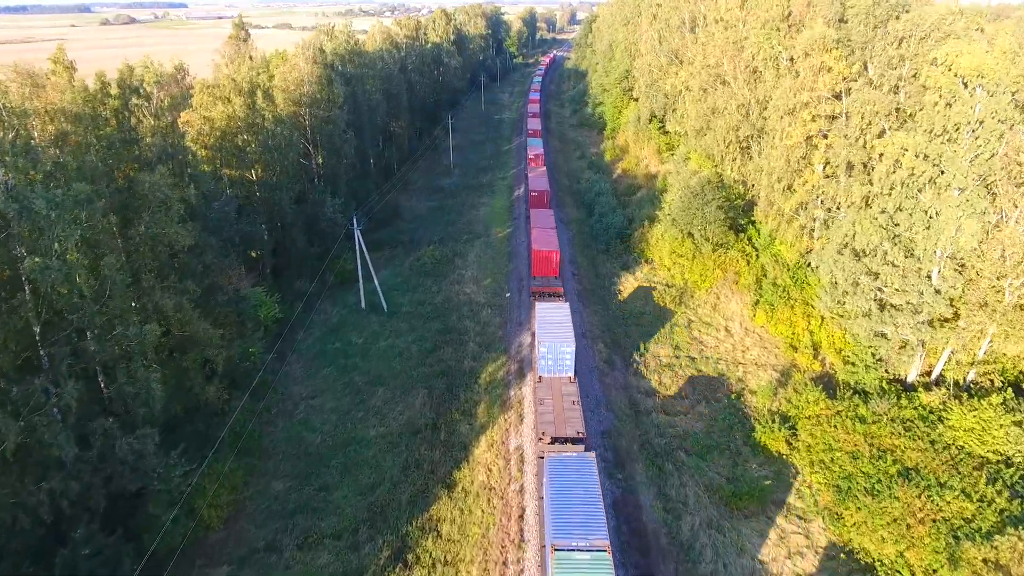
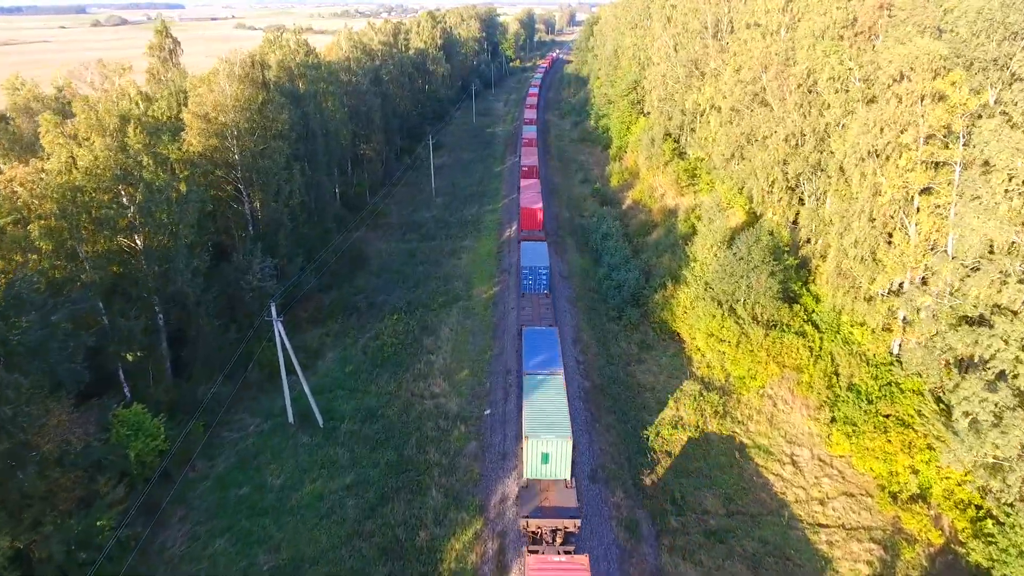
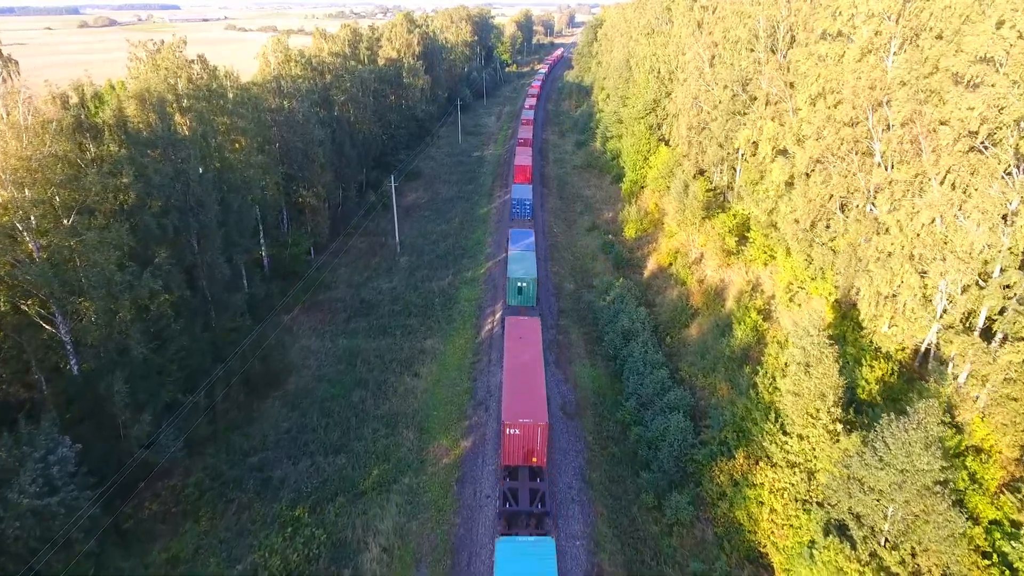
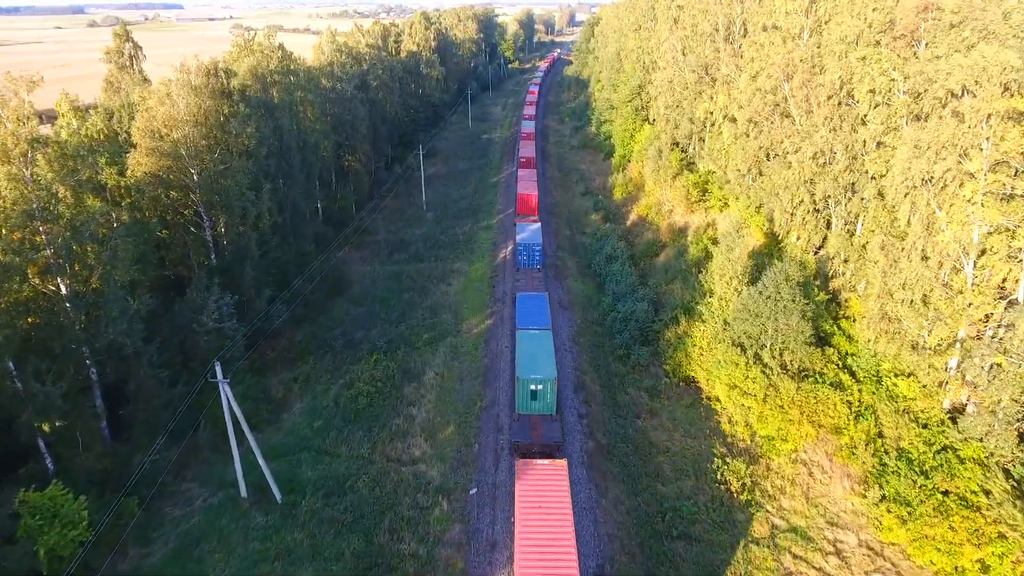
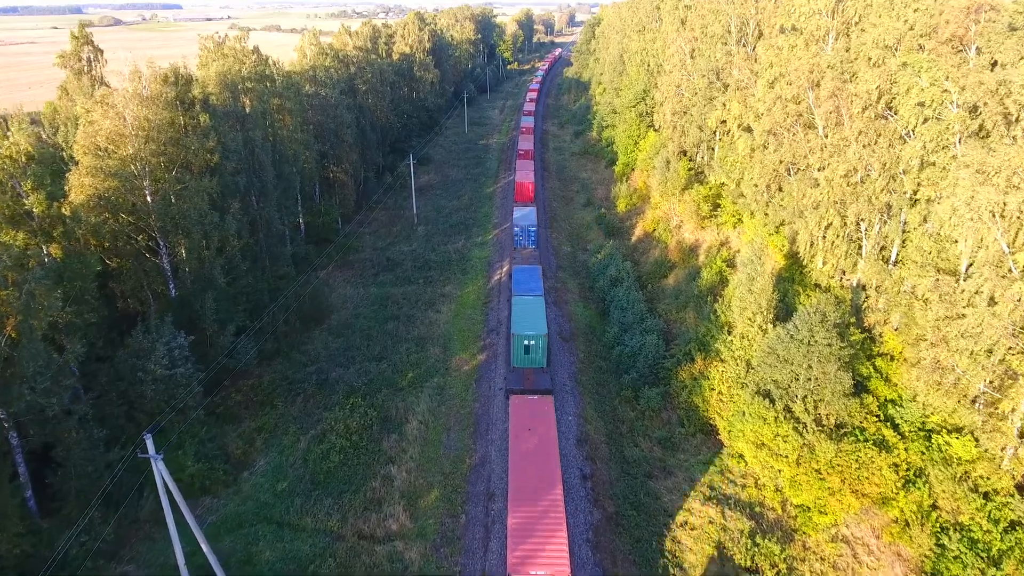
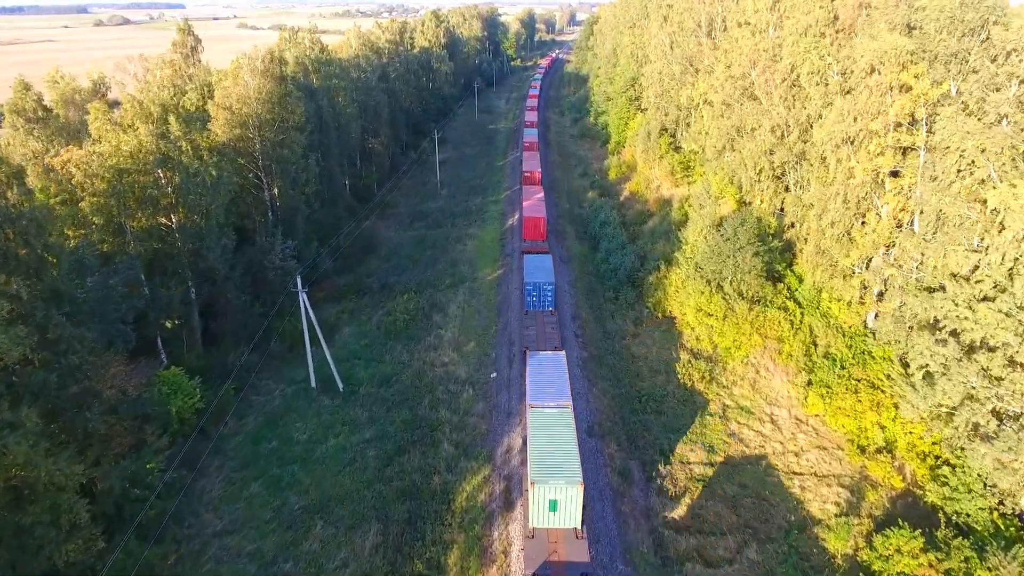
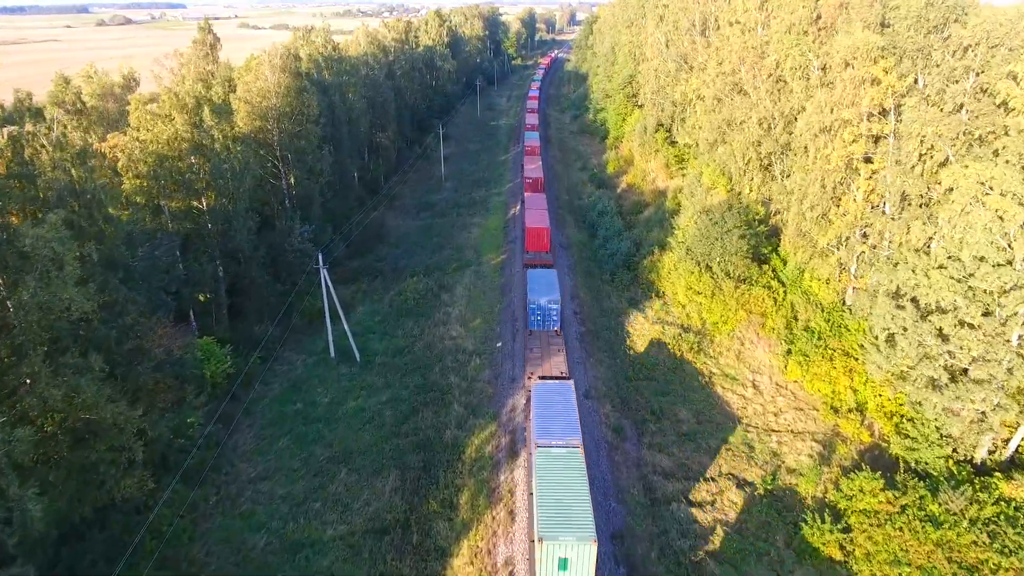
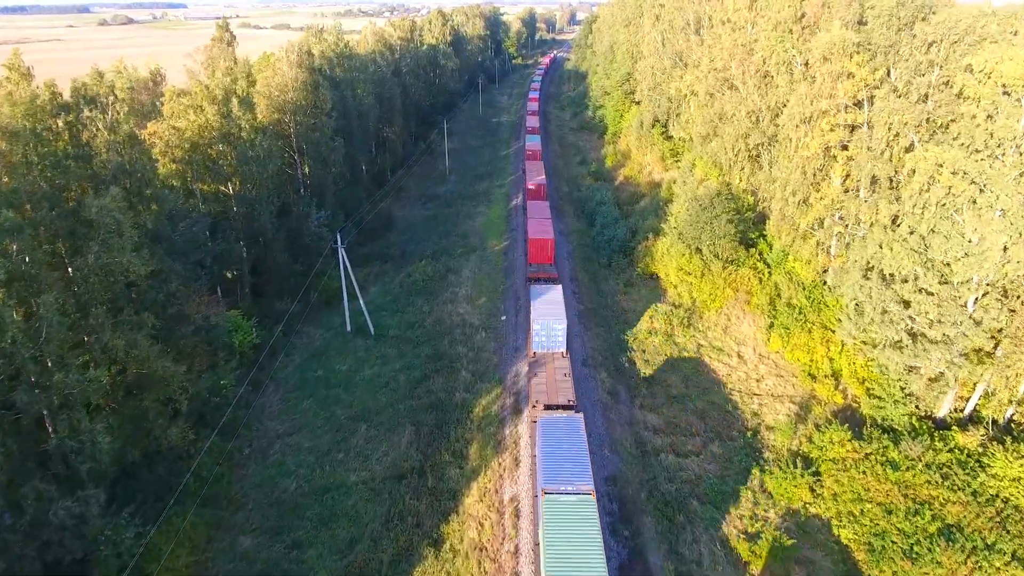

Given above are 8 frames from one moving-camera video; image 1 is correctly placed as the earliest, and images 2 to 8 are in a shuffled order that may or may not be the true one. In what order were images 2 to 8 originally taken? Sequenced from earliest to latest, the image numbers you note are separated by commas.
8, 7, 6, 2, 4, 5, 3
